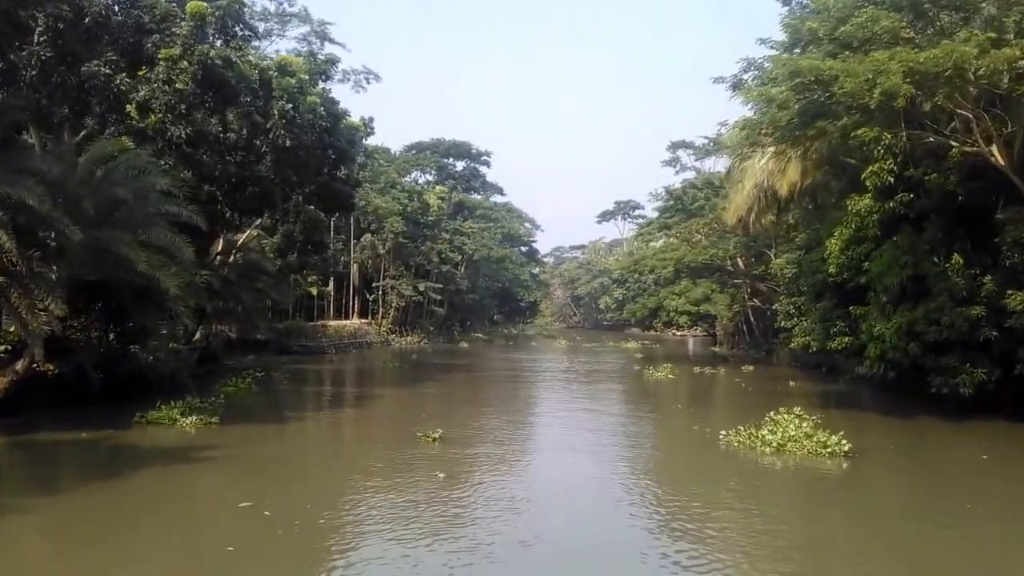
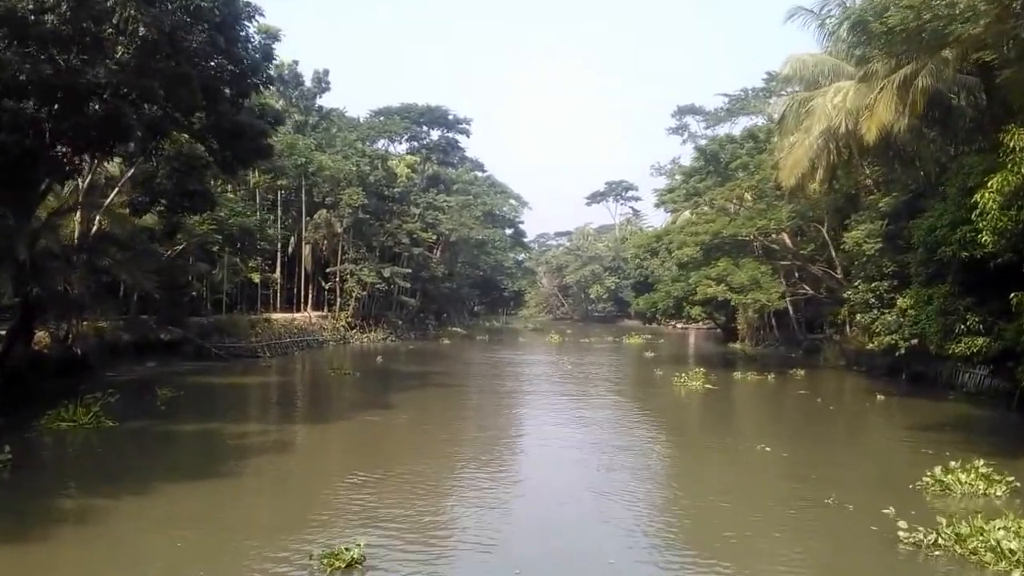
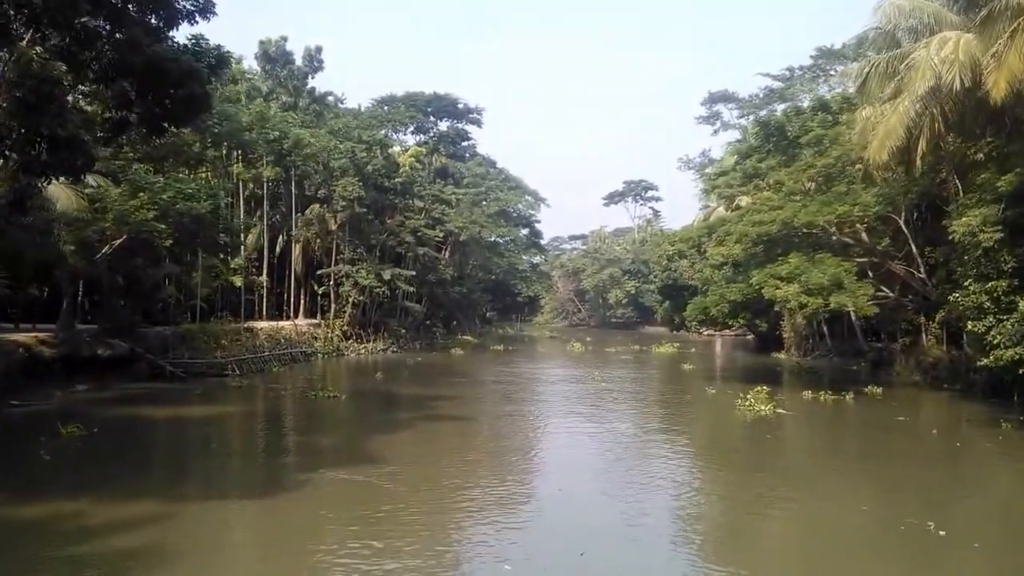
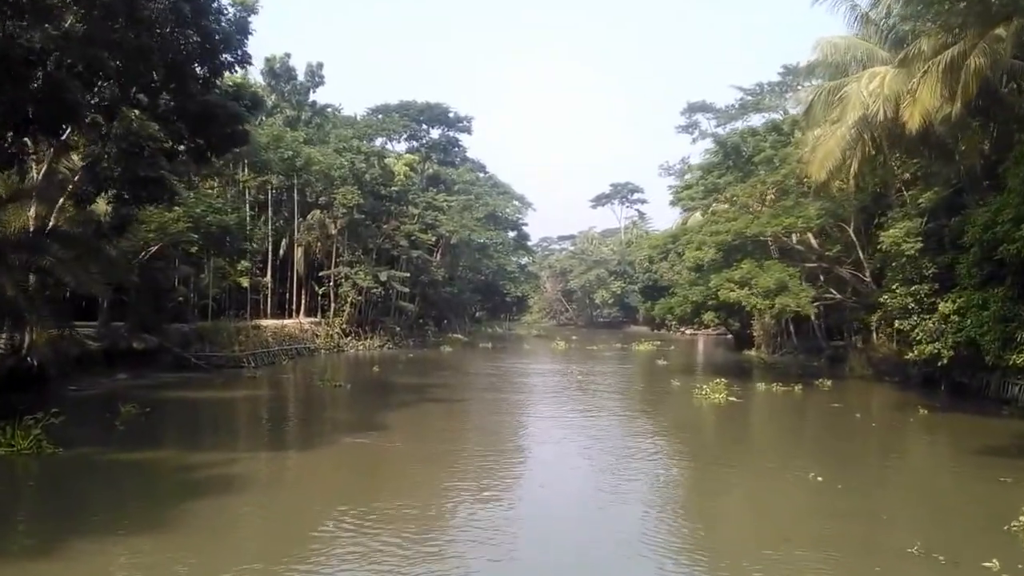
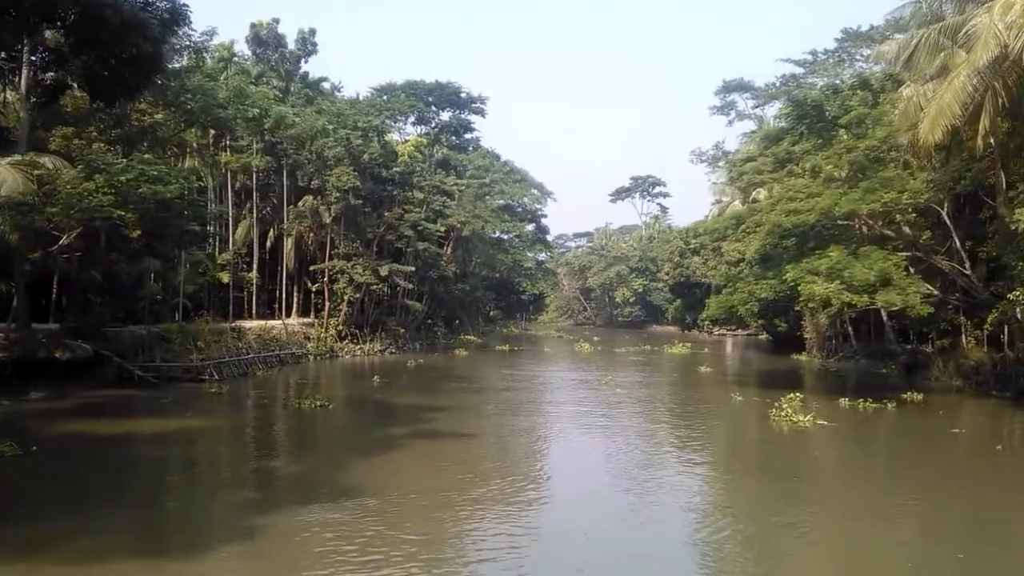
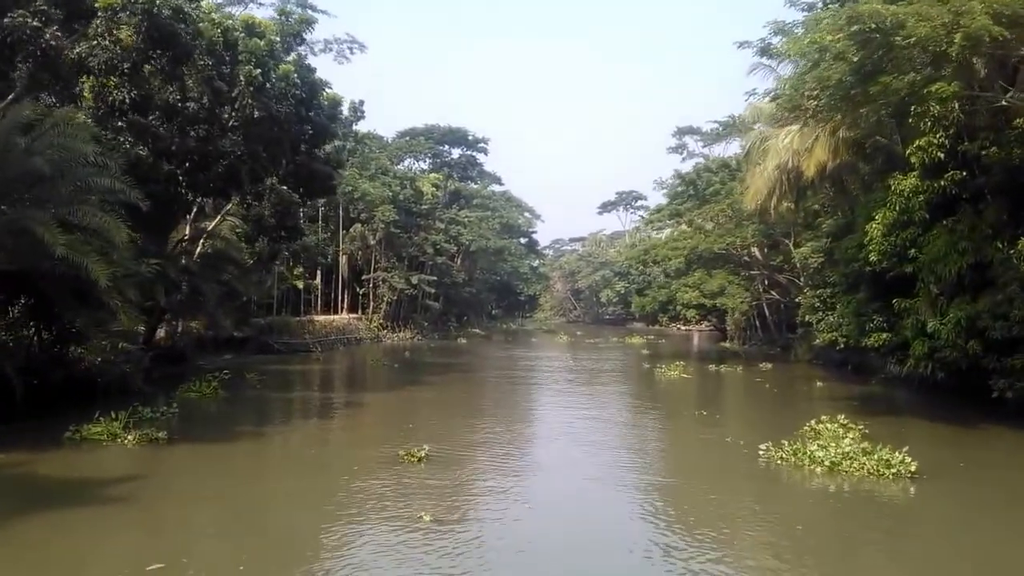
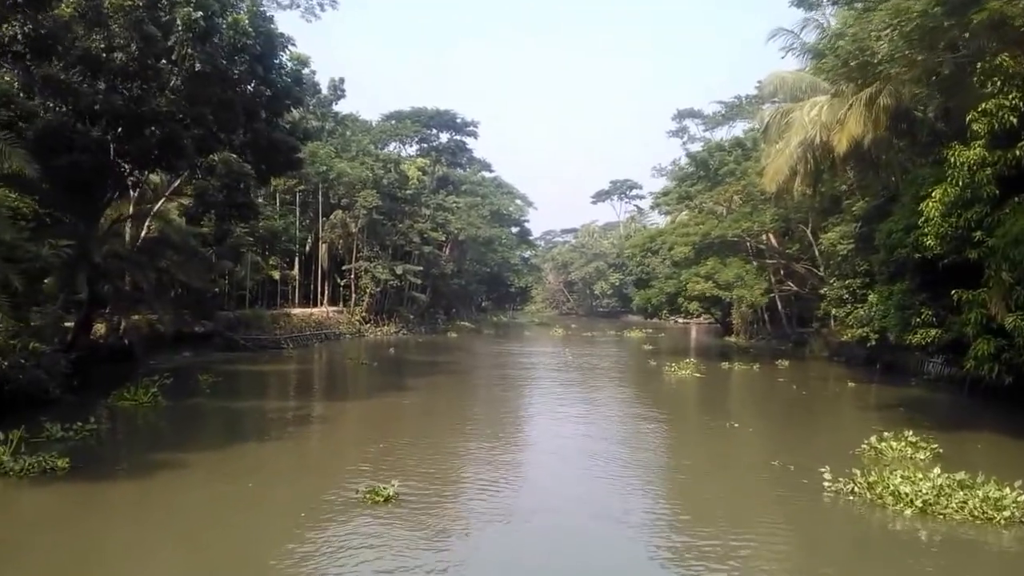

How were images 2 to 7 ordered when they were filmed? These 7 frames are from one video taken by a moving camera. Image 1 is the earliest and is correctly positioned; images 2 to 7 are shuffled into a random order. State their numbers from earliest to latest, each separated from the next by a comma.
6, 7, 2, 4, 3, 5
